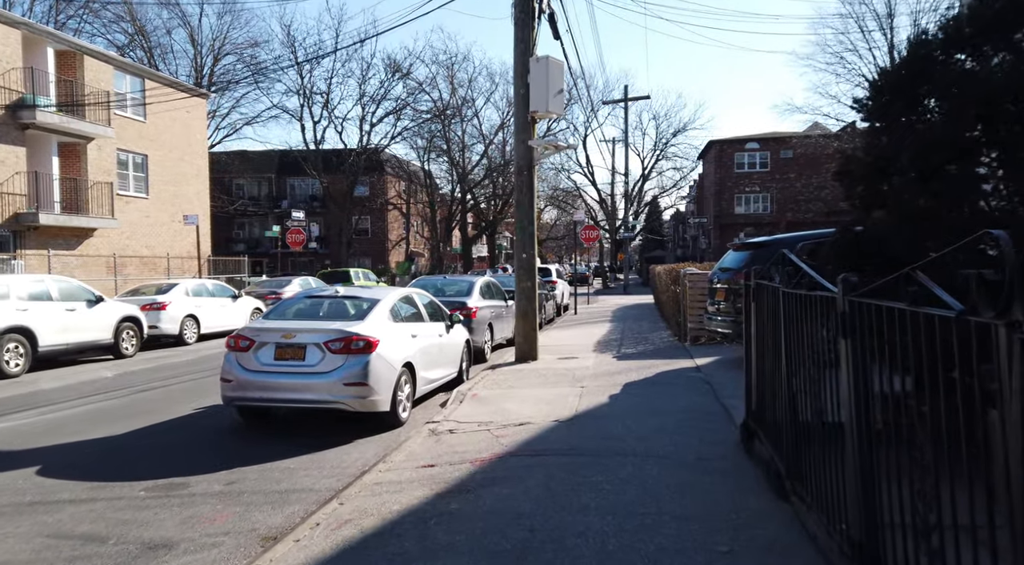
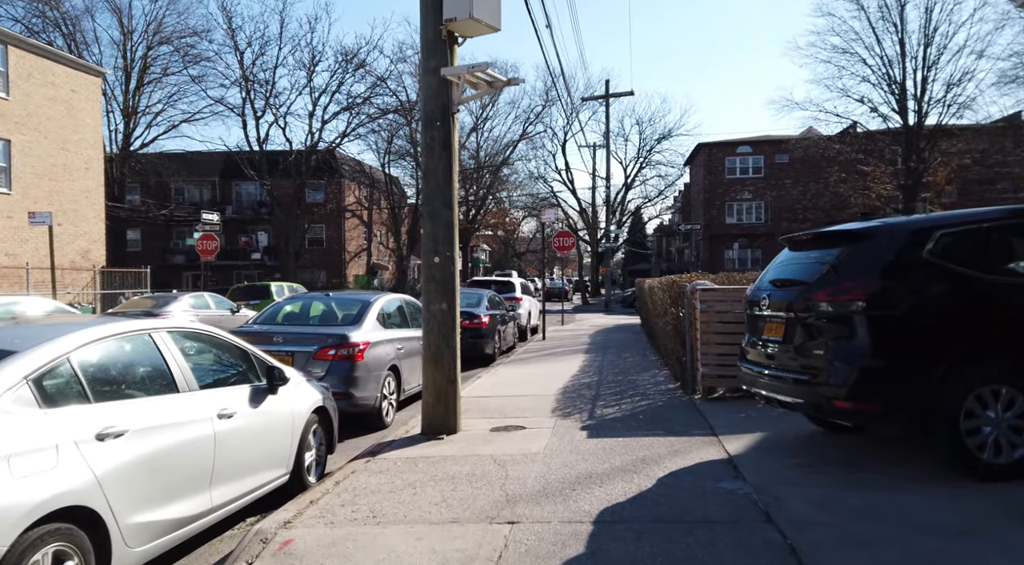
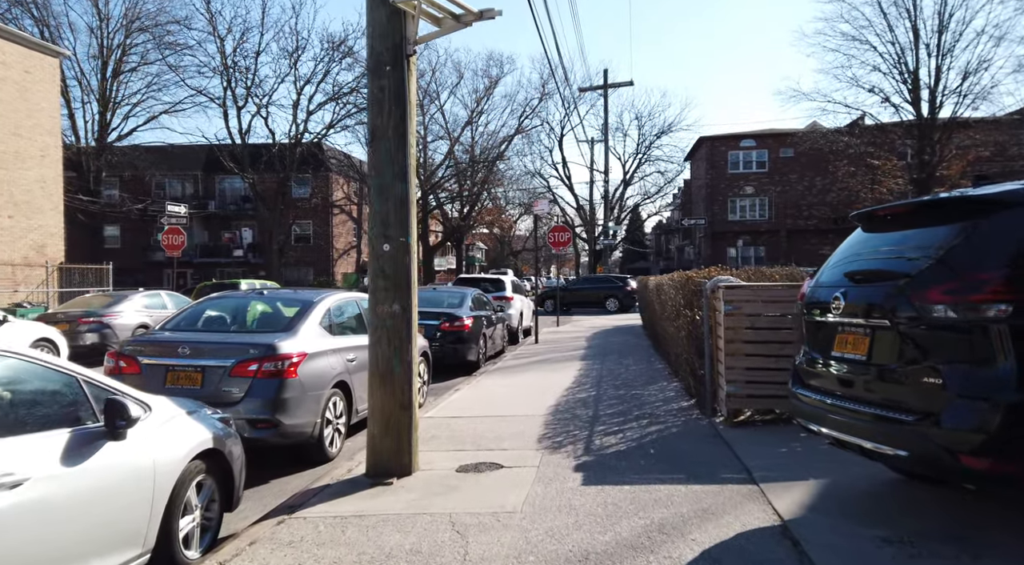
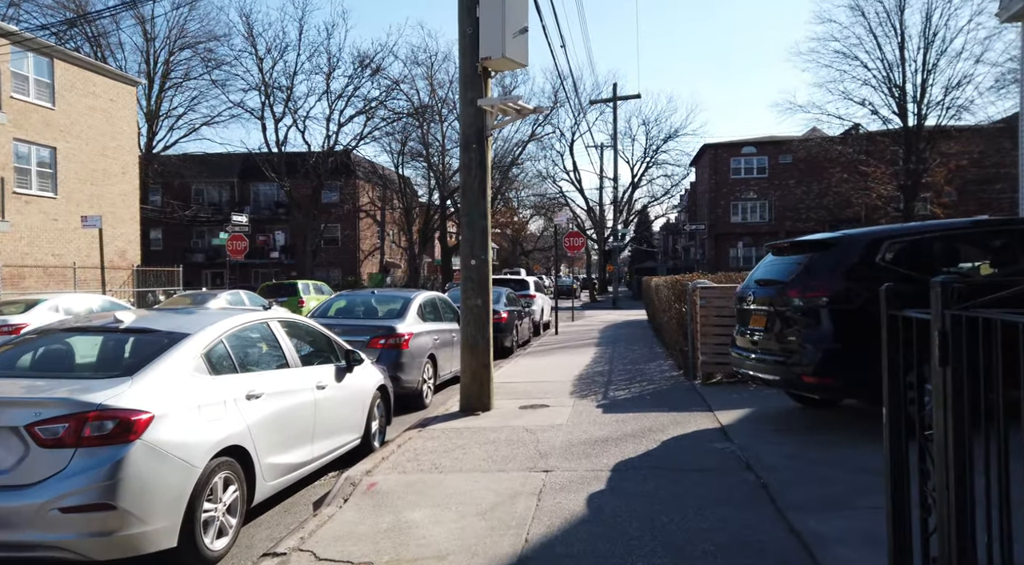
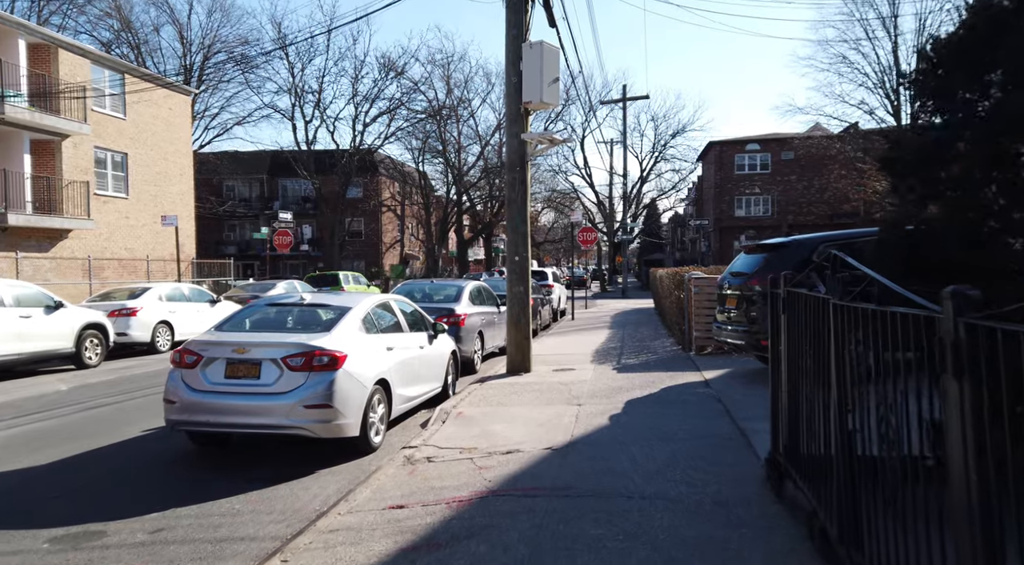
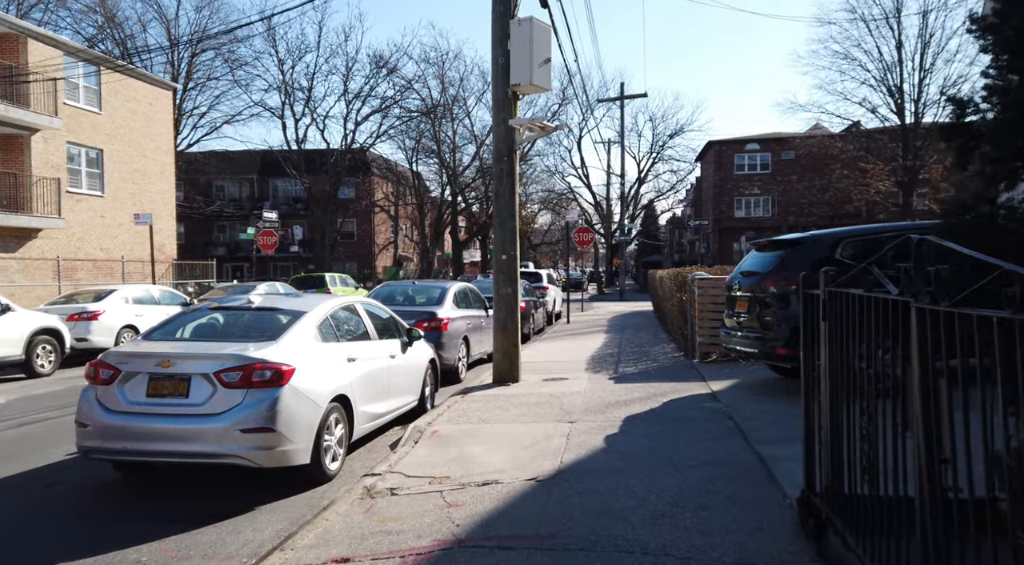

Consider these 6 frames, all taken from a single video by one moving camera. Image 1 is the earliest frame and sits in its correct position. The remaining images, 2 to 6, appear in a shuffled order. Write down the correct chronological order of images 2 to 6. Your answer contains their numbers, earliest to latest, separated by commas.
5, 6, 4, 2, 3
